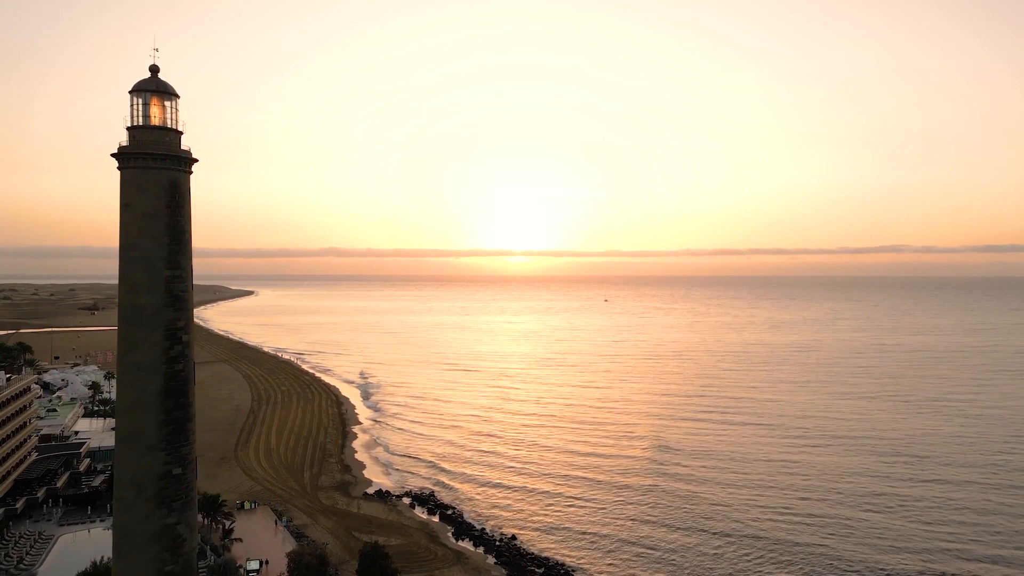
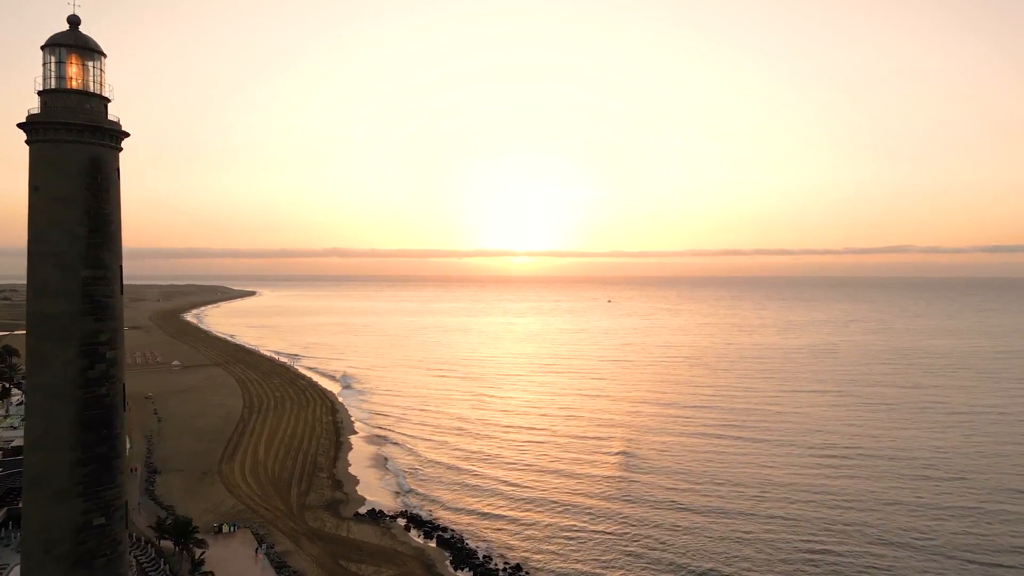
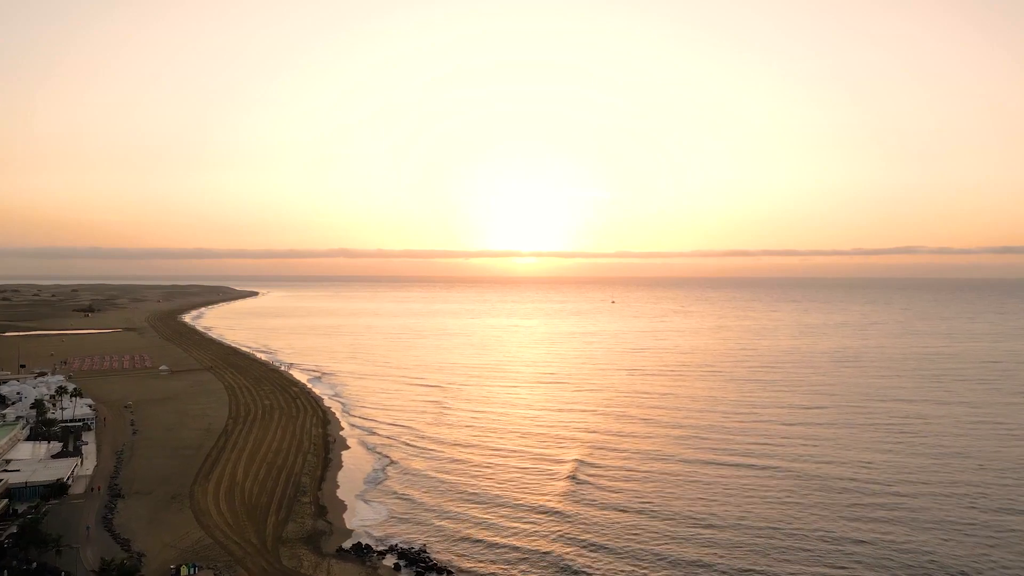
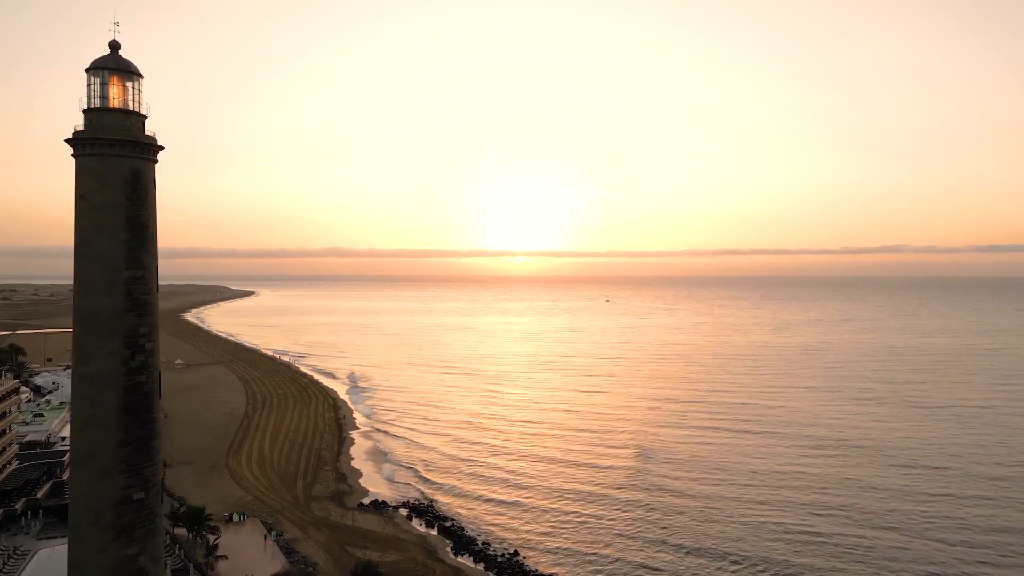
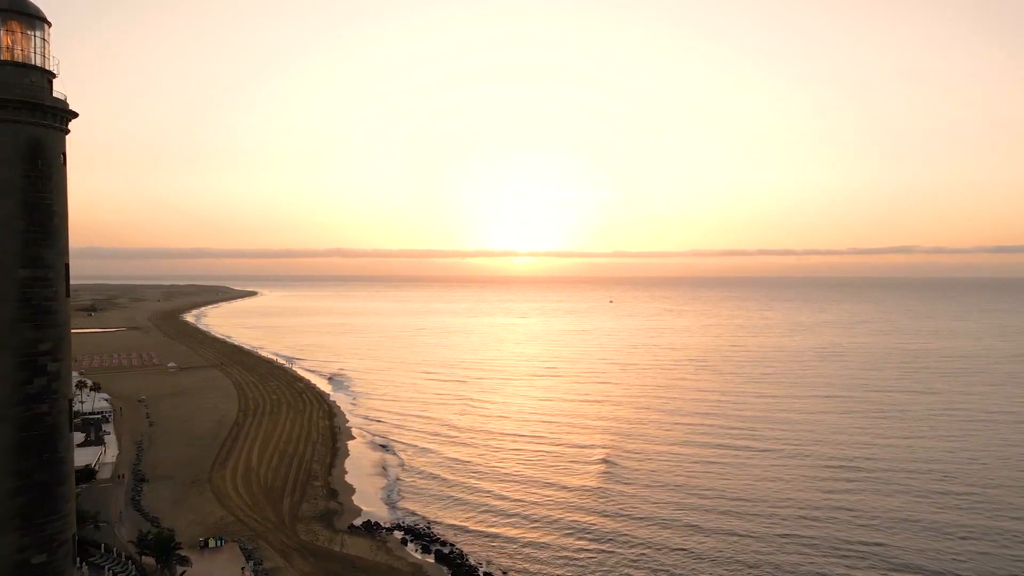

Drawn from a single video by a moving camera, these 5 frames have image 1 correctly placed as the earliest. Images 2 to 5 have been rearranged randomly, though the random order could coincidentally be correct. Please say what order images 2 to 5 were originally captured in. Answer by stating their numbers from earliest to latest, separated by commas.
4, 2, 5, 3
